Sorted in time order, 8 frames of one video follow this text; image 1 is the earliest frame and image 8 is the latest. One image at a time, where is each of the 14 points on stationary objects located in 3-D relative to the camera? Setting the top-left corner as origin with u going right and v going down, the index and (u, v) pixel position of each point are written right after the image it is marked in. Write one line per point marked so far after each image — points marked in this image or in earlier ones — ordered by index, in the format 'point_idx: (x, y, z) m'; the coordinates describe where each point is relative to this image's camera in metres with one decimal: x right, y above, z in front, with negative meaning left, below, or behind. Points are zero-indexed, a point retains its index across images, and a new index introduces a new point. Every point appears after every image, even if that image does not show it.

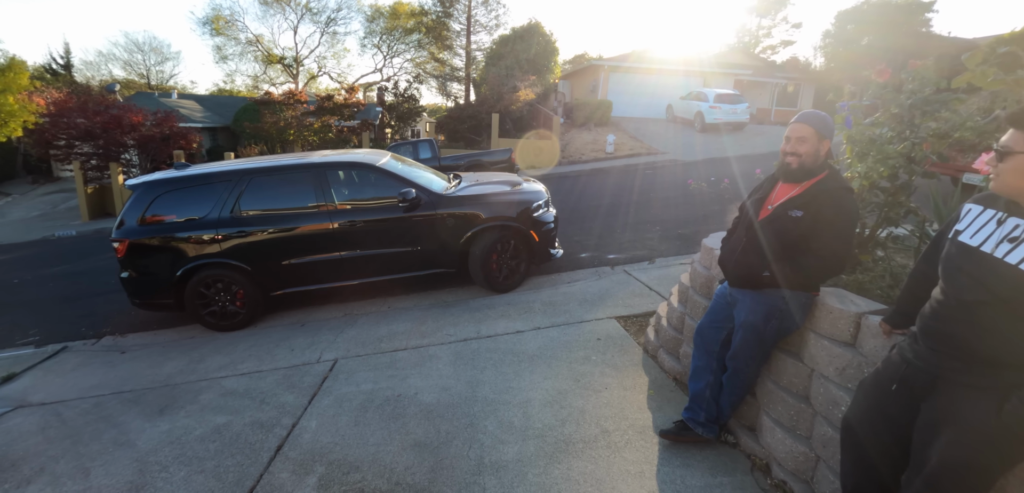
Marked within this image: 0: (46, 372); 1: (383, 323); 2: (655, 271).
0: (-4.4, -1.2, +4.6) m
1: (-1.3, -0.8, +5.1) m
2: (+1.7, -0.3, +5.7) m
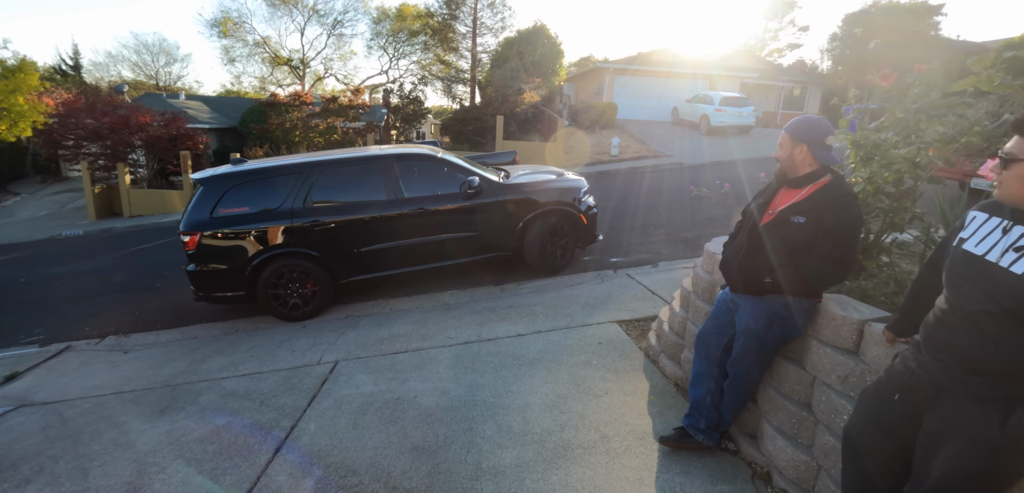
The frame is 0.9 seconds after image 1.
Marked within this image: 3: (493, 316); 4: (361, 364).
0: (-4.4, -1.2, +4.7) m
1: (-1.3, -0.8, +5.1) m
2: (+1.7, -0.3, +5.7) m
3: (-0.2, -0.7, +4.9) m
4: (-1.2, -1.0, +4.1) m
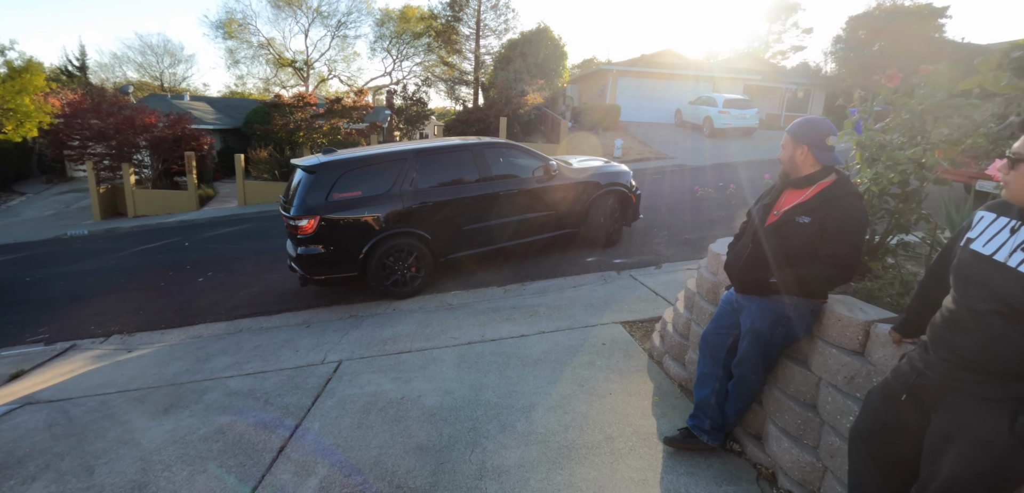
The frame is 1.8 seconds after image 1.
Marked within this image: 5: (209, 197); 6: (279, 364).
0: (-4.3, -1.2, +4.7) m
1: (-1.3, -0.8, +5.1) m
2: (+1.7, -0.3, +5.7) m
3: (-0.2, -0.7, +4.9) m
4: (-1.2, -1.0, +4.1) m
5: (-10.4, +1.7, +17.0) m
6: (-2.0, -1.0, +4.3) m
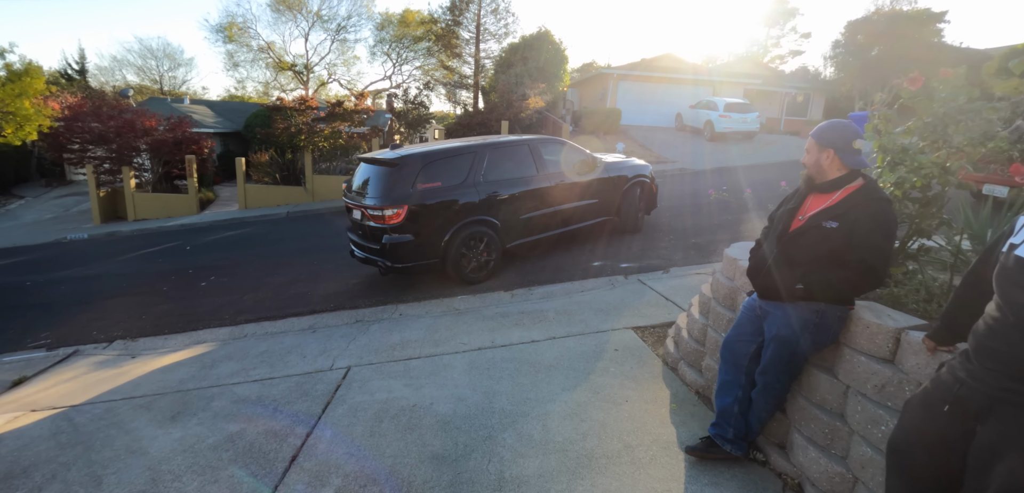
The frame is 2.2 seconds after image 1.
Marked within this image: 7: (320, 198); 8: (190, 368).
0: (-4.2, -1.2, +4.6) m
1: (-1.2, -0.8, +5.0) m
2: (+1.8, -0.4, +5.6) m
3: (-0.1, -0.7, +4.9) m
4: (-1.1, -1.0, +4.0) m
5: (-10.3, +1.6, +16.9) m
6: (-1.9, -1.1, +4.2) m
7: (-6.2, +1.5, +15.8) m
8: (-2.9, -1.1, +4.5) m
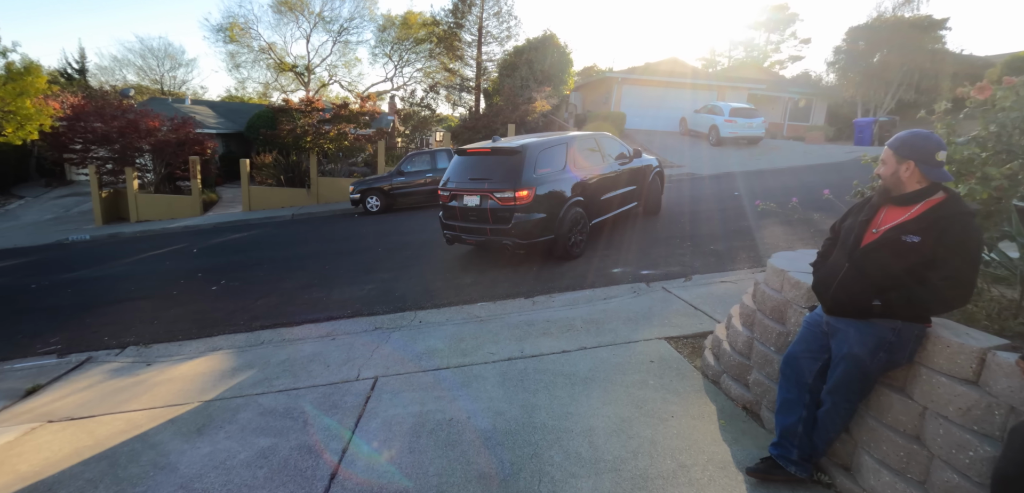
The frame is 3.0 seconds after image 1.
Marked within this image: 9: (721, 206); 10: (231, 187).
0: (-4.0, -1.2, +4.5) m
1: (-0.9, -0.9, +4.9) m
2: (+2.1, -0.5, +5.6) m
3: (+0.2, -0.8, +4.8) m
4: (-0.9, -1.1, +3.9) m
5: (-10.1, +1.5, +16.7) m
6: (-1.7, -1.1, +4.1) m
7: (-5.9, +1.4, +15.7) m
8: (-2.7, -1.1, +4.4) m
9: (+4.4, +0.8, +10.5) m
10: (-11.1, +2.3, +19.6) m
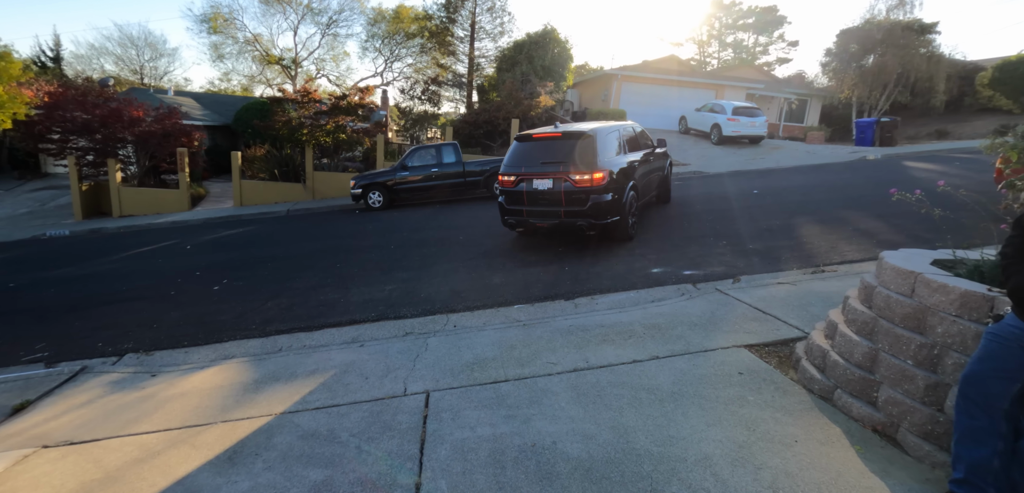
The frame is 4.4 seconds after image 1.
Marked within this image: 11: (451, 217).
0: (-3.5, -1.2, +3.9) m
1: (-0.4, -0.9, +4.4) m
2: (+2.5, -0.5, +5.2) m
3: (+0.7, -0.8, +4.3) m
4: (-0.4, -1.0, +3.4) m
5: (-10.0, +1.6, +15.9) m
6: (-1.2, -1.1, +3.6) m
7: (-5.8, +1.5, +15.0) m
8: (-2.2, -1.1, +3.8) m
9: (+4.7, +0.9, +10.2) m
10: (-11.1, +2.4, +18.8) m
11: (-1.3, +0.6, +10.3) m
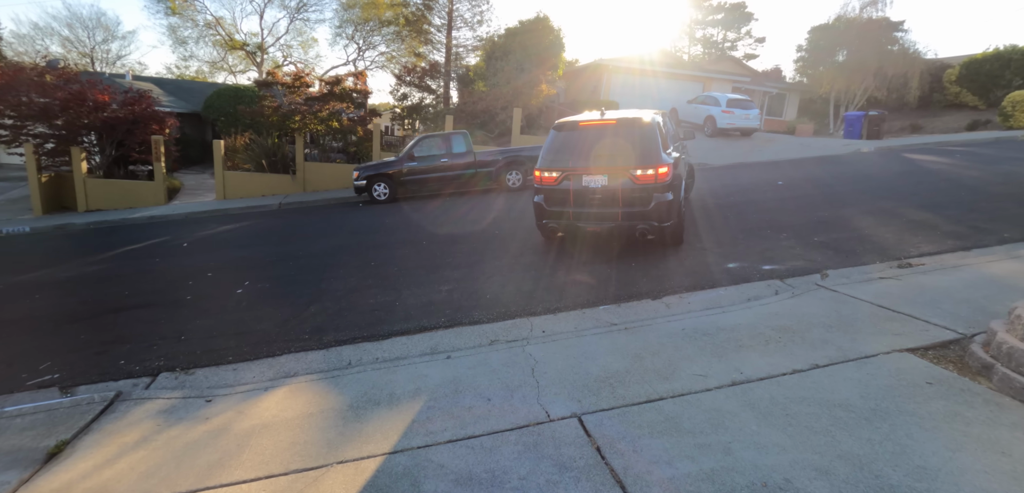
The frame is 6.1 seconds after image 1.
0: (-2.5, -1.2, +3.1) m
1: (+0.5, -0.8, +3.9) m
2: (+3.4, -0.4, +4.8) m
3: (+1.6, -0.7, +3.8) m
4: (+0.6, -1.0, +2.9) m
5: (-9.9, +1.7, +14.6) m
6: (-0.2, -1.1, +3.0) m
7: (-5.7, +1.6, +14.0) m
8: (-1.2, -1.1, +3.2) m
9: (+5.2, +1.0, +9.9) m
10: (-11.2, +2.5, +17.4) m
11: (-0.8, +0.7, +9.7) m
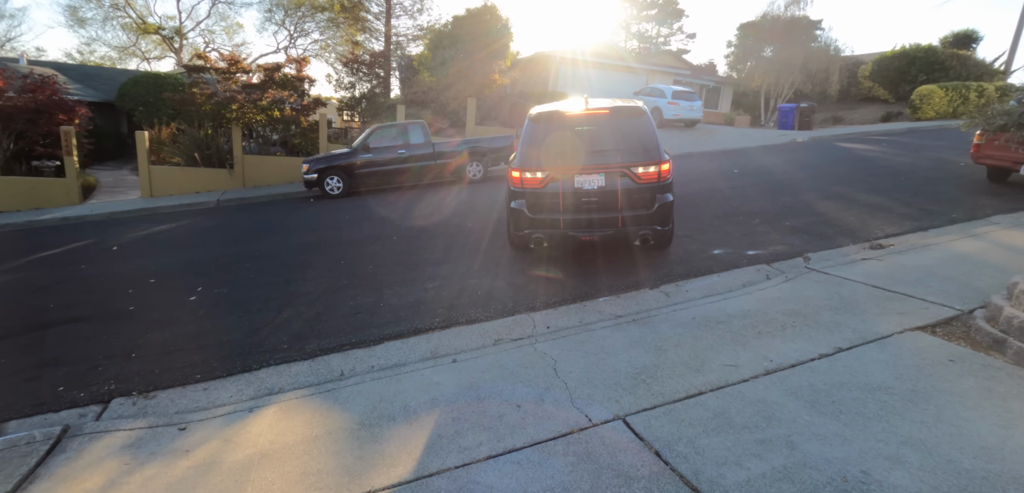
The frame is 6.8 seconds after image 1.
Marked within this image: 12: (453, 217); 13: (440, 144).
0: (-2.3, -1.2, +2.6) m
1: (+0.6, -0.8, +3.6) m
2: (+3.3, -0.2, +4.9) m
3: (+1.7, -0.6, +3.8) m
4: (+0.9, -0.9, +2.7) m
5: (-11.1, +1.6, +13.1) m
6: (0.0, -1.0, +2.7) m
7: (-6.8, +1.6, +12.9) m
8: (-1.0, -1.1, +2.8) m
9: (+4.5, +1.3, +10.2) m
10: (-12.8, +2.4, +15.6) m
11: (-1.4, +0.8, +9.3) m
12: (-0.9, +0.5, +8.1) m
13: (-1.6, +2.3, +11.2) m
